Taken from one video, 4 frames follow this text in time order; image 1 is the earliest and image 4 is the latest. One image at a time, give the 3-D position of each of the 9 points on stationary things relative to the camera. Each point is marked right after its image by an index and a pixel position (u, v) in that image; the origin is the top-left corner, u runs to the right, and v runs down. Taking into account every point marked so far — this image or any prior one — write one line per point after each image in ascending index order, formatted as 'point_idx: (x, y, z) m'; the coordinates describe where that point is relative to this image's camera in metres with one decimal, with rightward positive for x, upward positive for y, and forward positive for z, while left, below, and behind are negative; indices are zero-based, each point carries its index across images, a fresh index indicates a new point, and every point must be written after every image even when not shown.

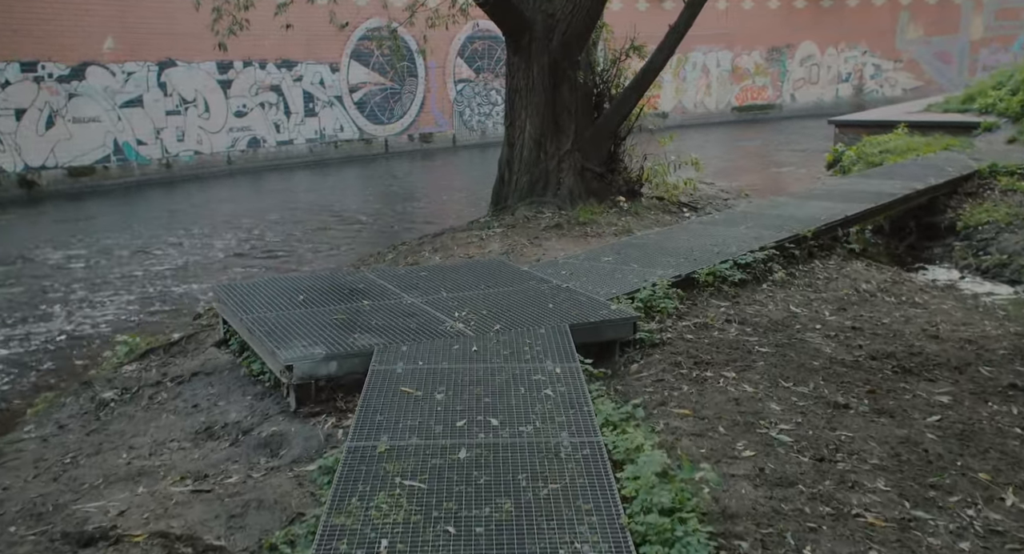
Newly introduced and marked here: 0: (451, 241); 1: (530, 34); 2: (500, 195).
0: (-0.7, +0.3, +8.3) m
1: (+0.2, +2.6, +8.7) m
2: (-0.1, +0.9, +9.3) m
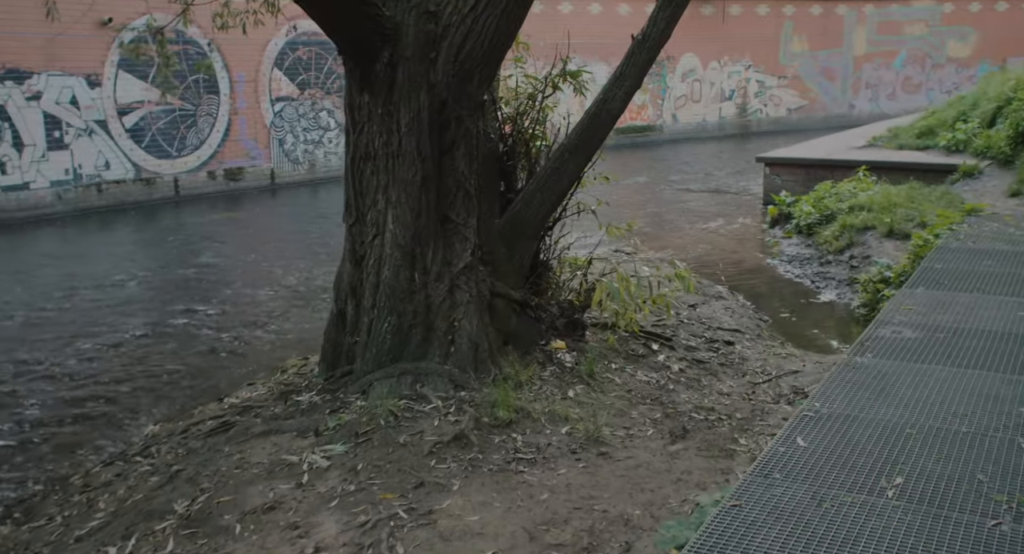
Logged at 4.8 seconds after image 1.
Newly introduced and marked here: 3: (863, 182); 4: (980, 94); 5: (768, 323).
0: (-1.4, -1.1, +3.9) m
1: (-0.7, +1.2, +4.4) m
2: (-1.0, -0.4, +5.0) m
3: (+4.2, +1.1, +9.9) m
4: (+6.8, +2.6, +11.9) m
5: (+2.1, -0.4, +6.8) m
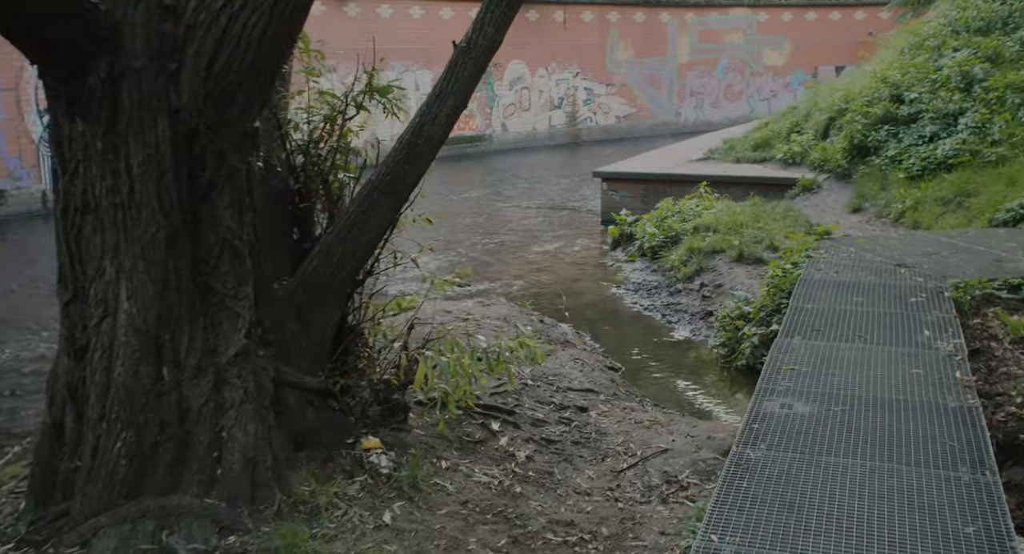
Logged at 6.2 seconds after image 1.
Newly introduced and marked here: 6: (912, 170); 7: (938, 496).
0: (-2.1, -1.5, +2.4) m
1: (-1.6, +0.8, +3.1) m
2: (-2.0, -0.9, +3.5) m
3: (+2.2, +0.9, +9.3) m
4: (+4.3, +2.5, +11.8) m
5: (+0.8, -0.7, +5.9) m
6: (+4.1, +1.1, +8.3) m
7: (+1.6, -0.8, +3.0) m
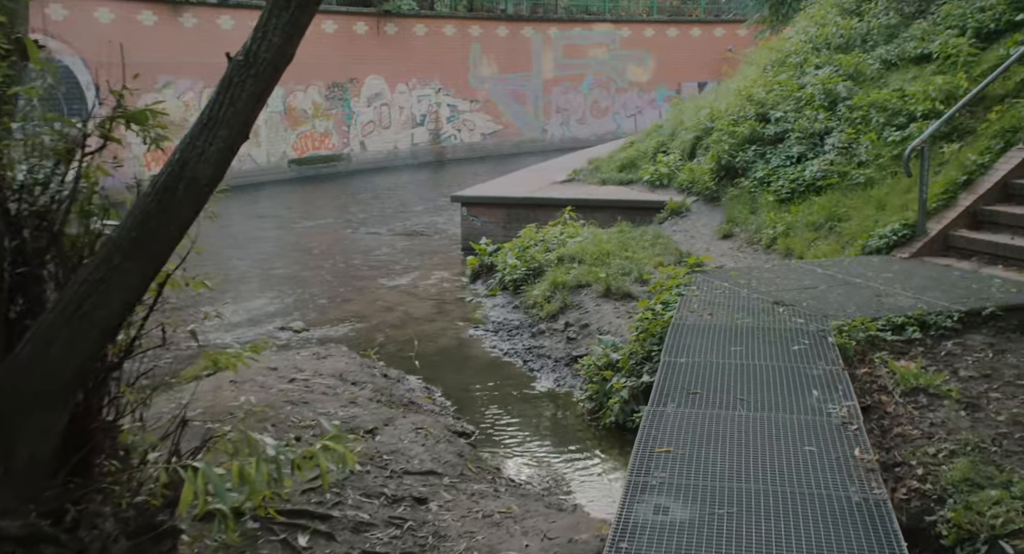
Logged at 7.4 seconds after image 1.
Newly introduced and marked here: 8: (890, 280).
0: (-2.5, -1.8, +1.1) m
1: (-2.2, +0.5, +1.9) m
2: (-2.6, -1.2, +2.3) m
3: (+0.6, +0.5, +8.6) m
4: (+2.3, +2.1, +11.4) m
5: (-0.2, -1.0, +5.1) m
6: (+2.6, +0.8, +7.9) m
7: (+1.0, -1.1, +2.3) m
8: (+2.6, 0.0, +5.7) m
